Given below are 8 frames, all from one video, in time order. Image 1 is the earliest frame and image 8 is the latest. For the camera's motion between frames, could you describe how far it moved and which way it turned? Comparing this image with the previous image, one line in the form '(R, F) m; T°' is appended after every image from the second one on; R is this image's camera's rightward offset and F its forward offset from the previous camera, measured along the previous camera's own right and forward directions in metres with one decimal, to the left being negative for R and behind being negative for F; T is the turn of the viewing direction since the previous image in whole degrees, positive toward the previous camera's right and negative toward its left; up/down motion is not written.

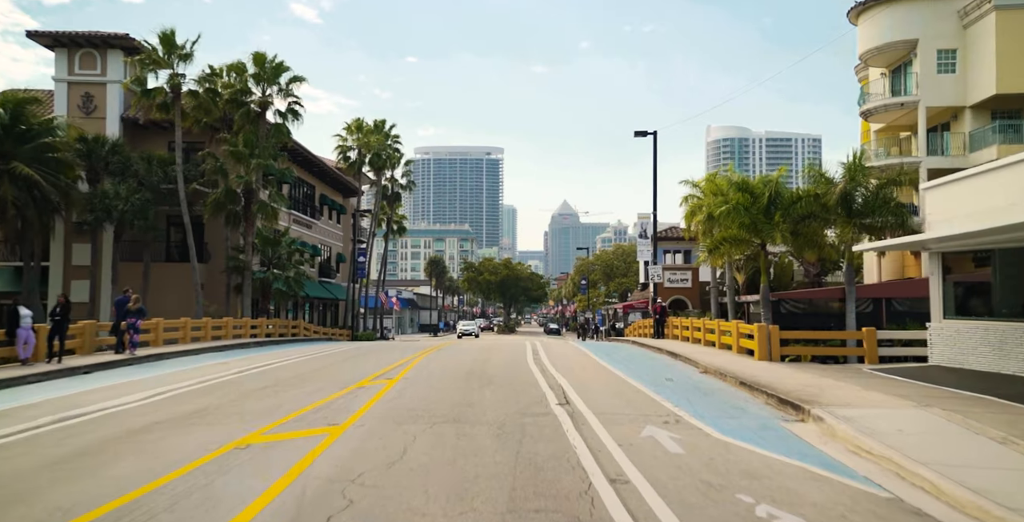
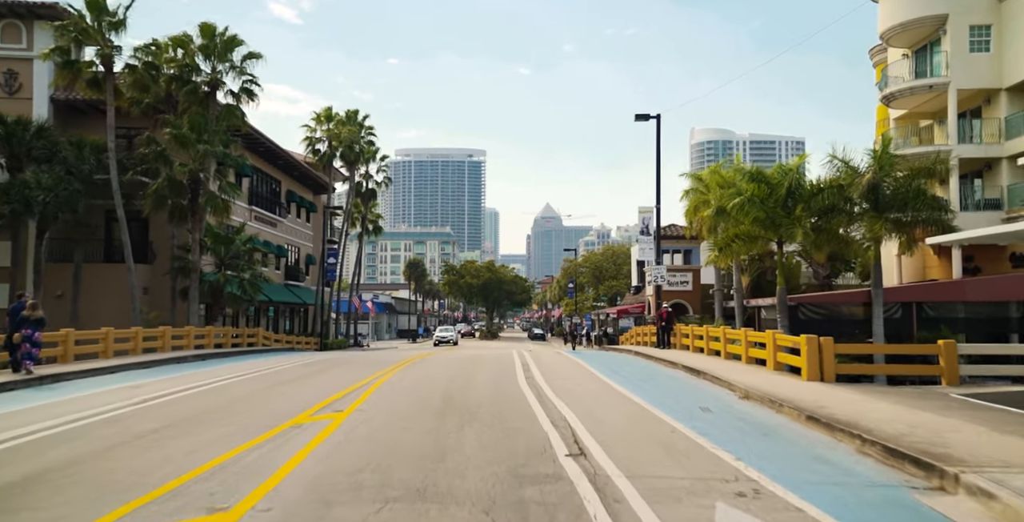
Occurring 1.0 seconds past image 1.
(-0.1, +3.6) m; +1°
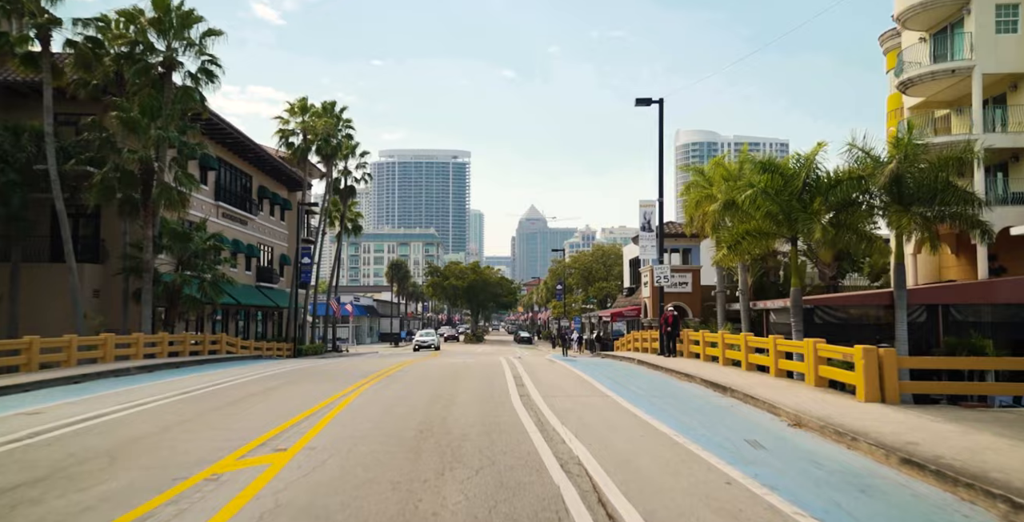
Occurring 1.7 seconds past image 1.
(-0.1, +2.5) m; +1°
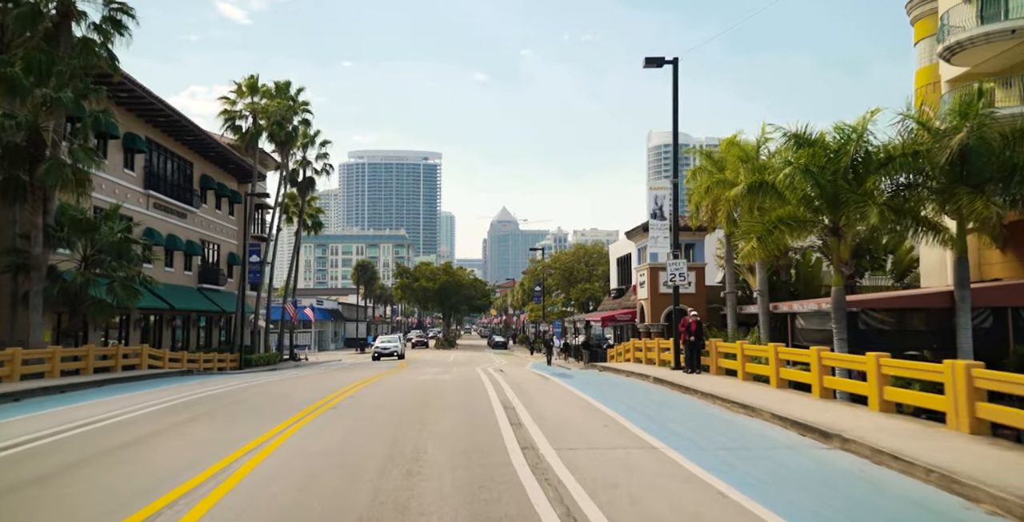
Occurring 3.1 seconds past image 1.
(-0.3, +4.5) m; +2°
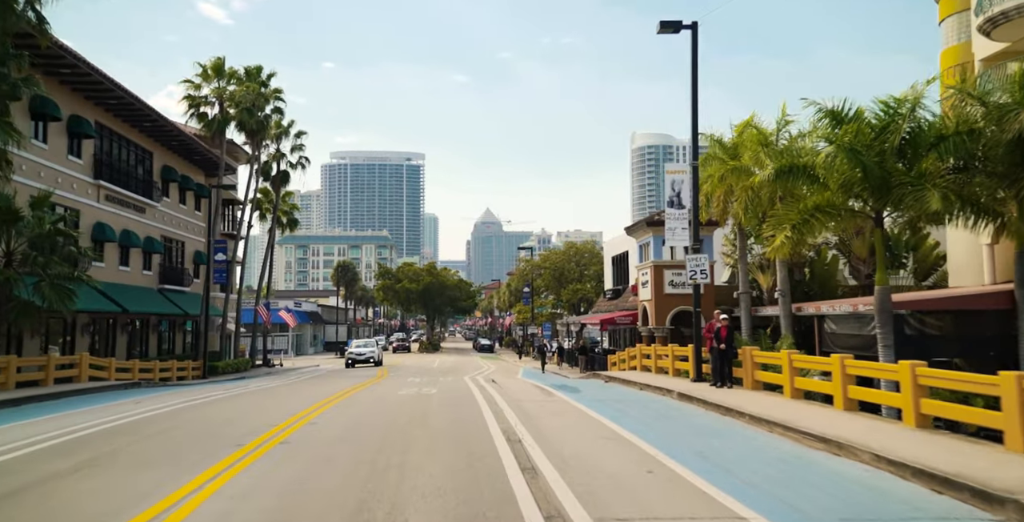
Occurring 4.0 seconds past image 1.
(-0.3, +2.8) m; +1°
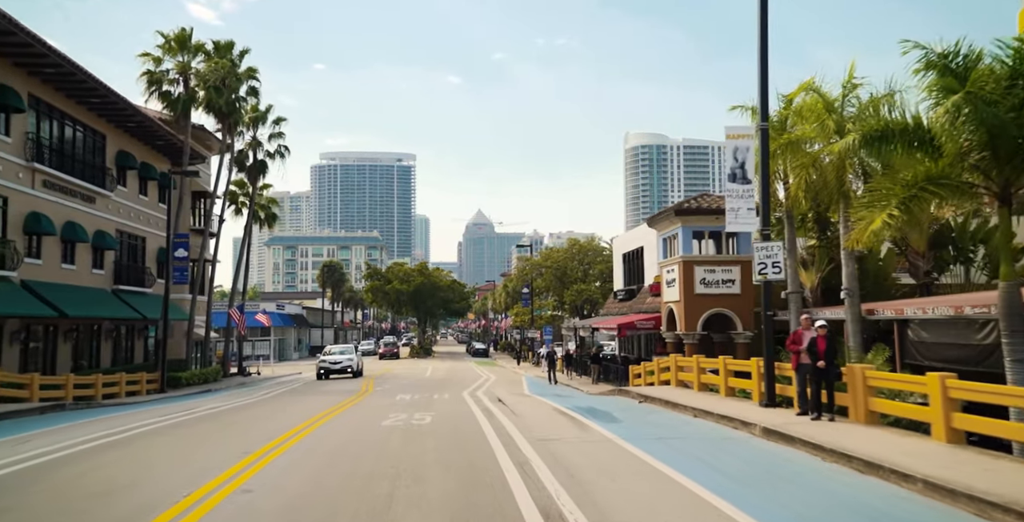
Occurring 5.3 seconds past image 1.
(-0.5, +4.0) m; +1°
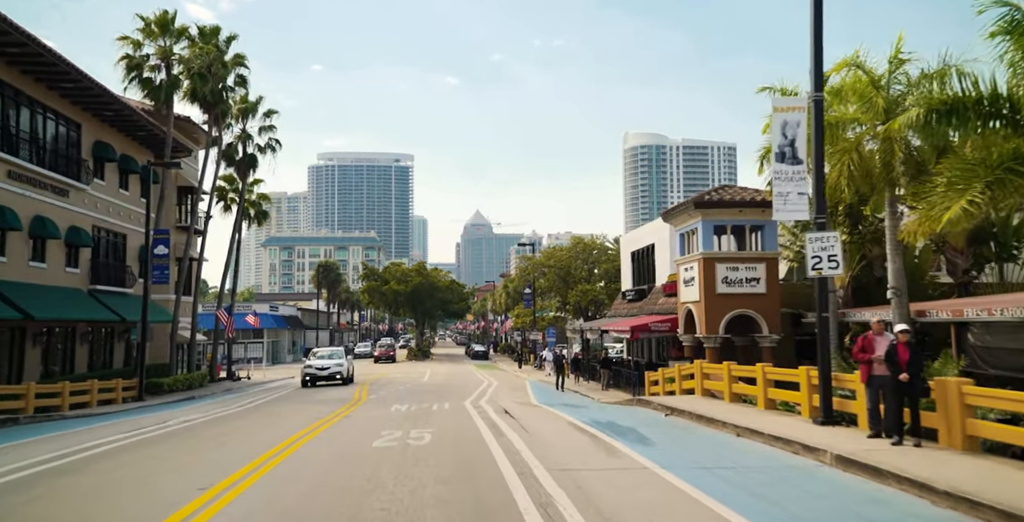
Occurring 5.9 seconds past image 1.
(-0.2, +2.0) m; 0°
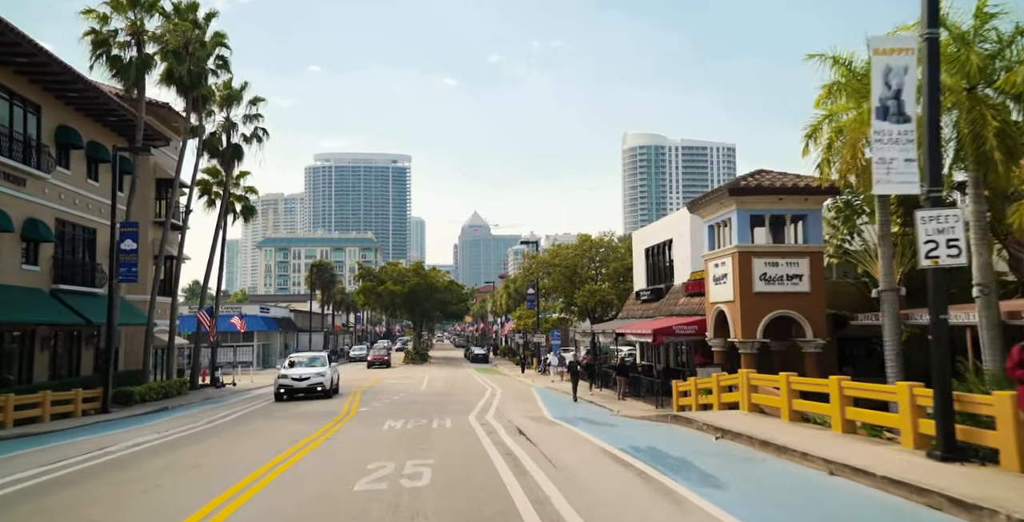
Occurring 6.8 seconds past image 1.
(-0.3, +2.7) m; 0°
